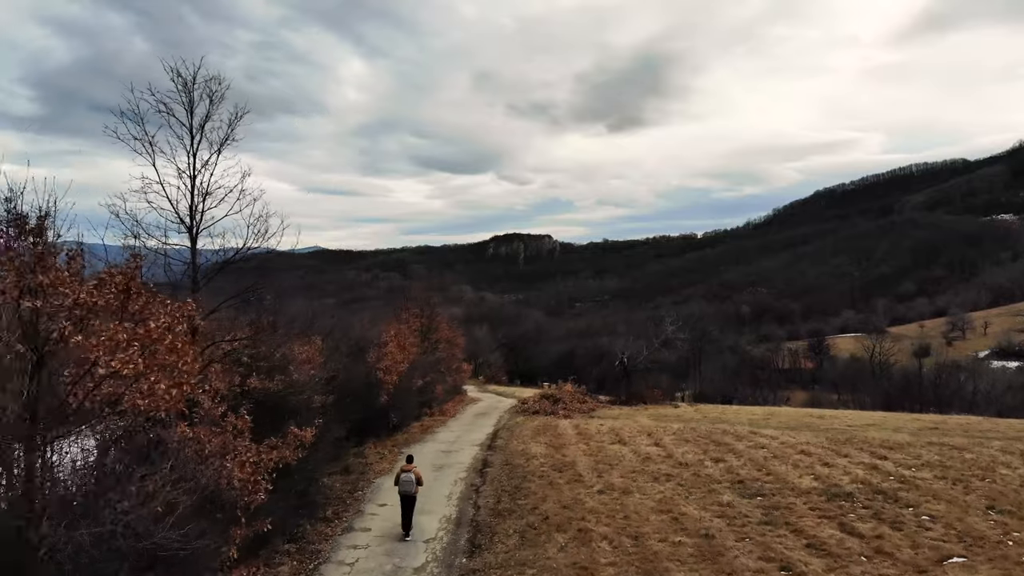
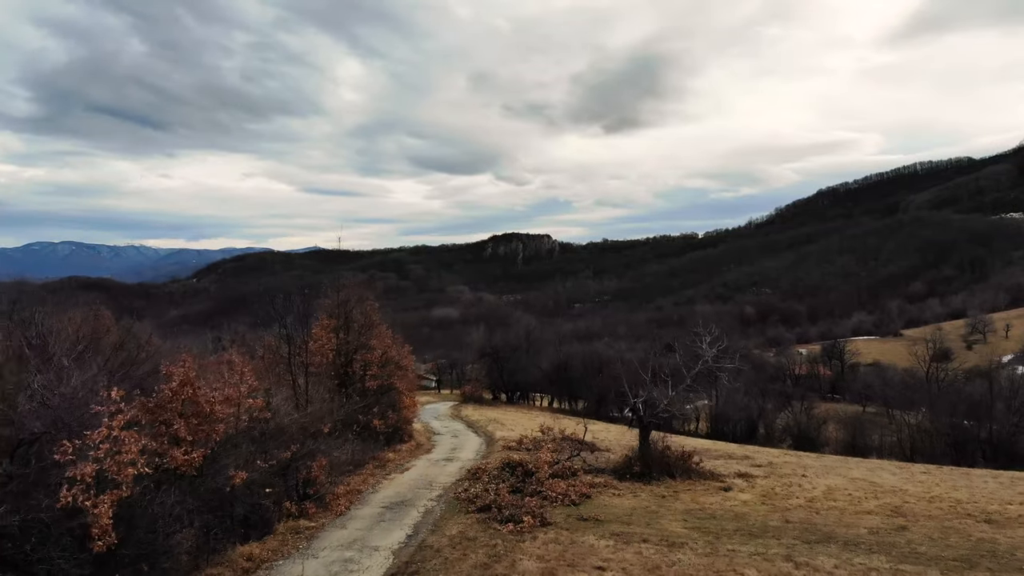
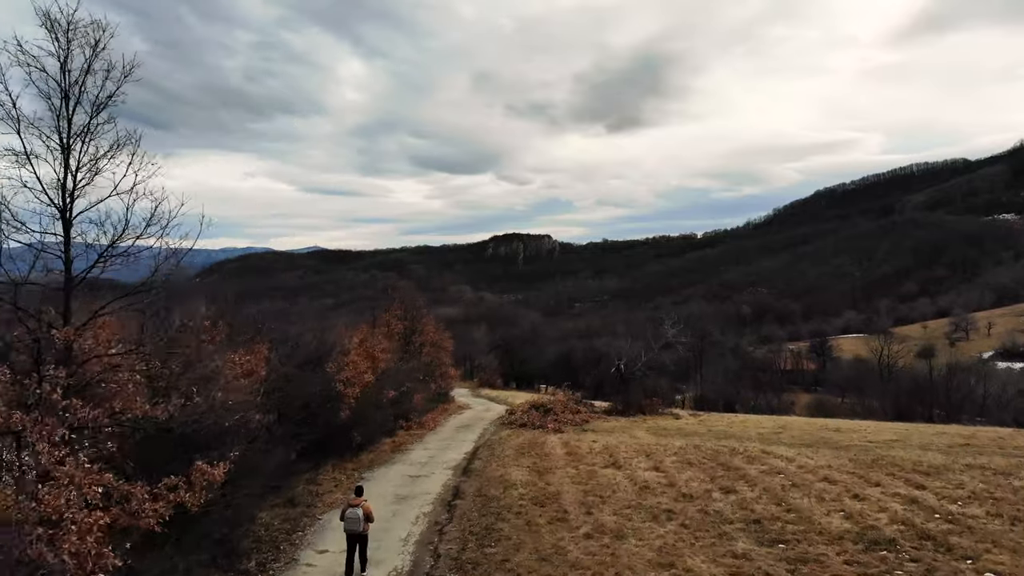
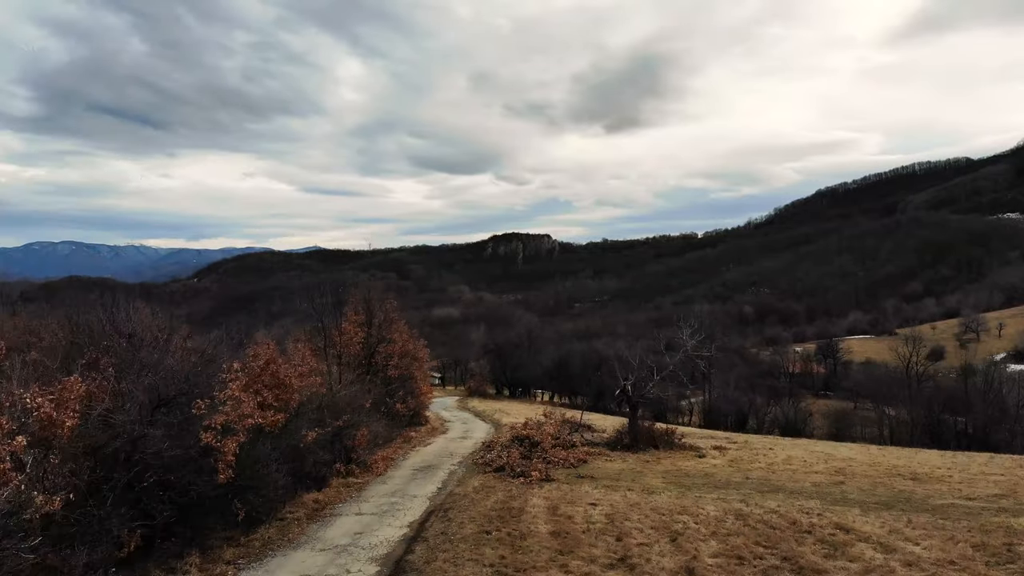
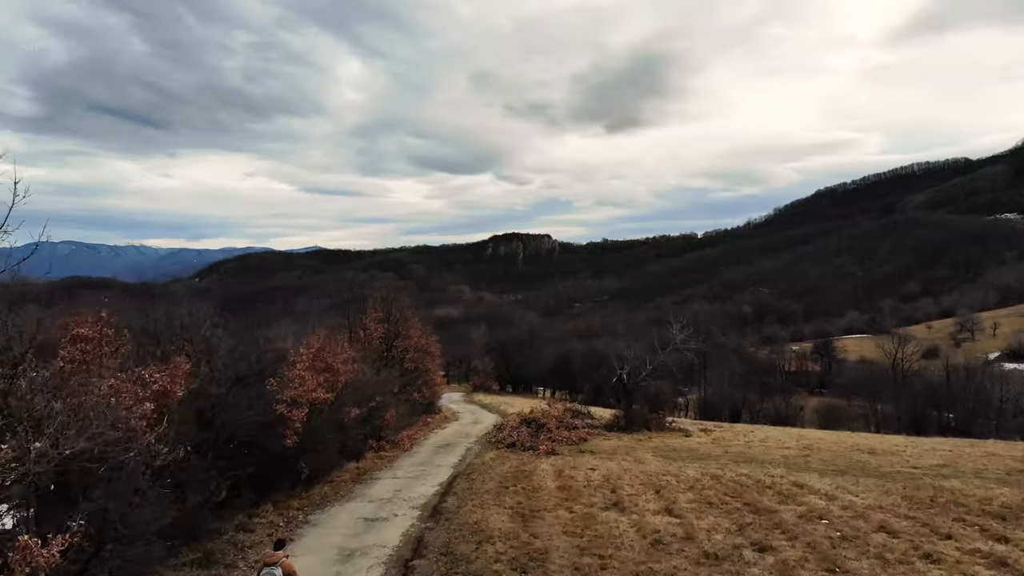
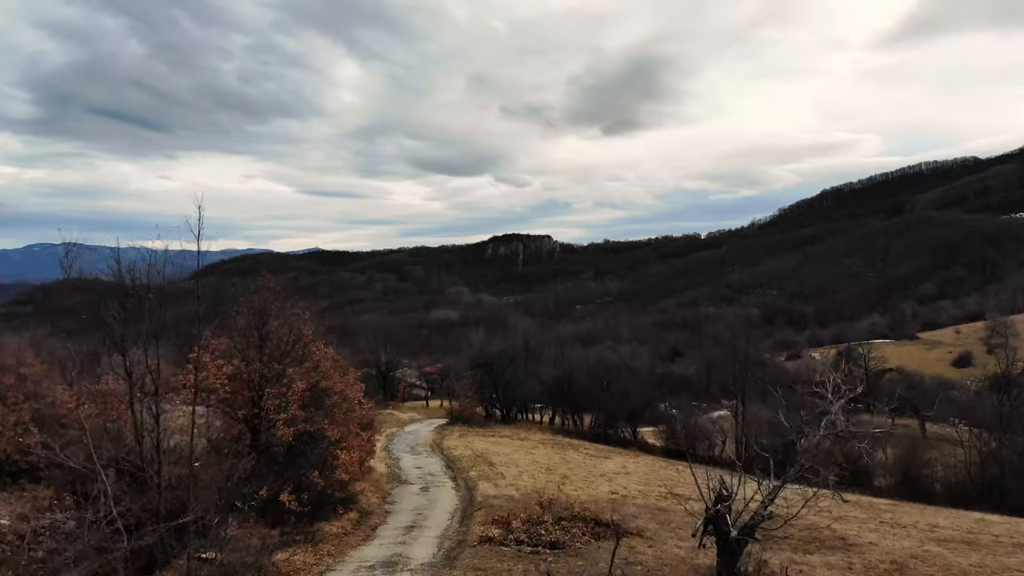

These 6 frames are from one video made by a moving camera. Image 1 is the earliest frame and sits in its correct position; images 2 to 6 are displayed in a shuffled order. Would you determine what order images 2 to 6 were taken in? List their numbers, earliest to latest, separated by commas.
3, 5, 4, 2, 6
